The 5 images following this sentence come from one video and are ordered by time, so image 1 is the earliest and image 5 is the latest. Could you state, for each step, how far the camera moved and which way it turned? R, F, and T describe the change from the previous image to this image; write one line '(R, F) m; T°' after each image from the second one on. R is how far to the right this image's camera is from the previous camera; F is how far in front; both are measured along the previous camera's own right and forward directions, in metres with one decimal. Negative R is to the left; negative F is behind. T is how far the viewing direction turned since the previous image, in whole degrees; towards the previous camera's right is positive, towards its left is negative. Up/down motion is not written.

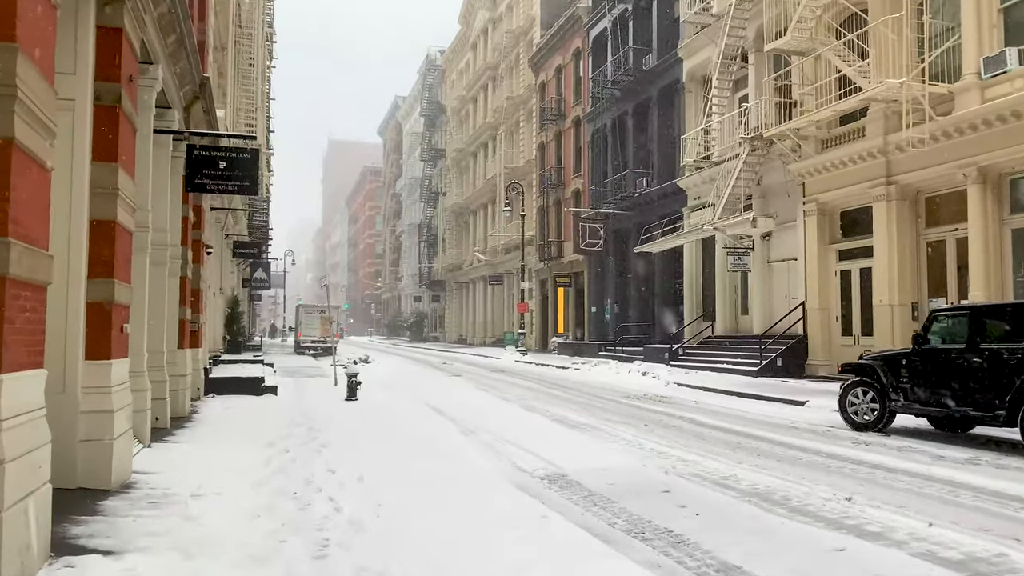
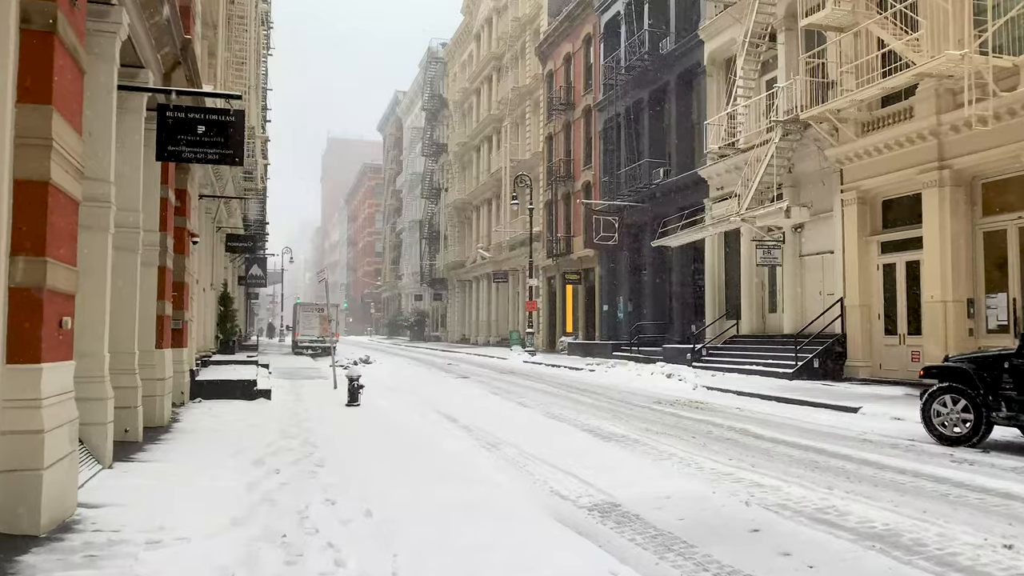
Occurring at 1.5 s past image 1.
(-0.2, +1.5) m; 0°
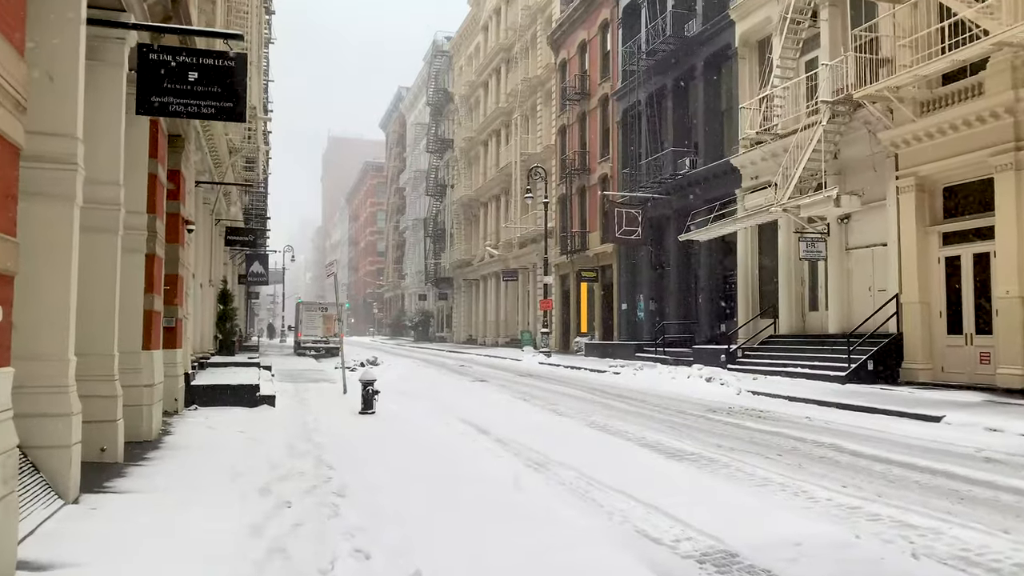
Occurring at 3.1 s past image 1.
(-0.3, +1.6) m; 0°
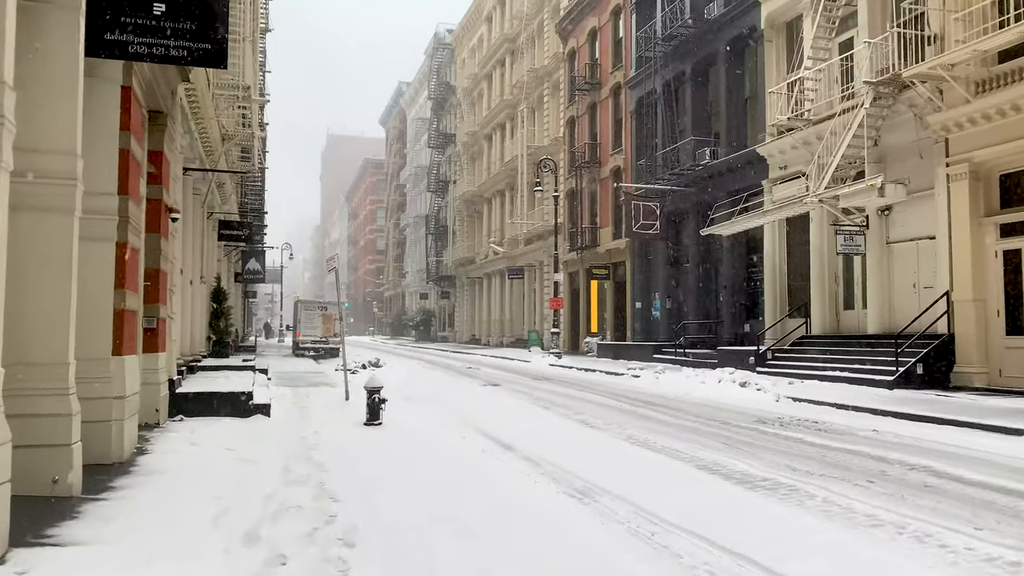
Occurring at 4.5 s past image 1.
(-0.2, +1.4) m; 0°
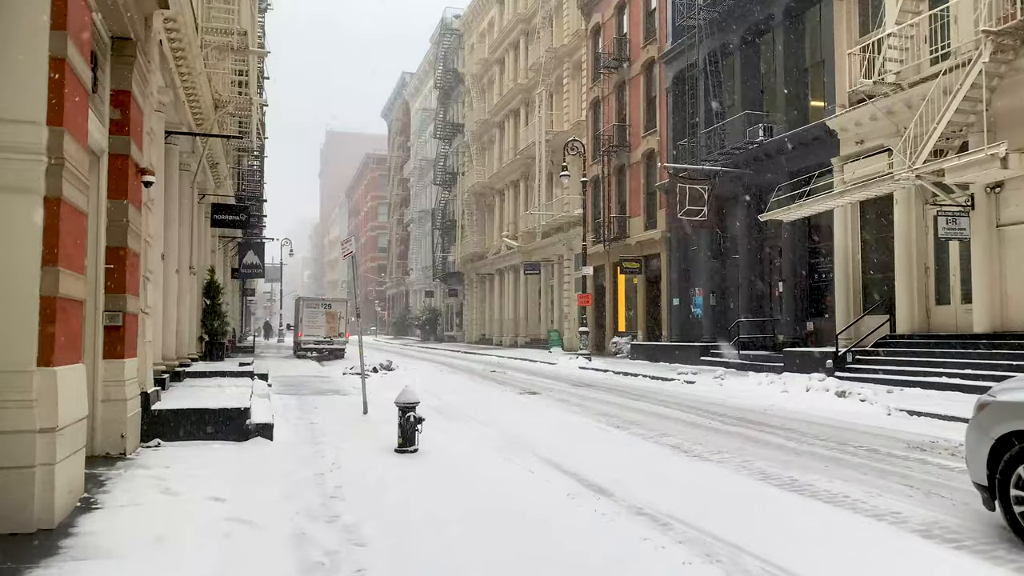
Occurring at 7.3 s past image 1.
(-0.5, +2.7) m; 0°
